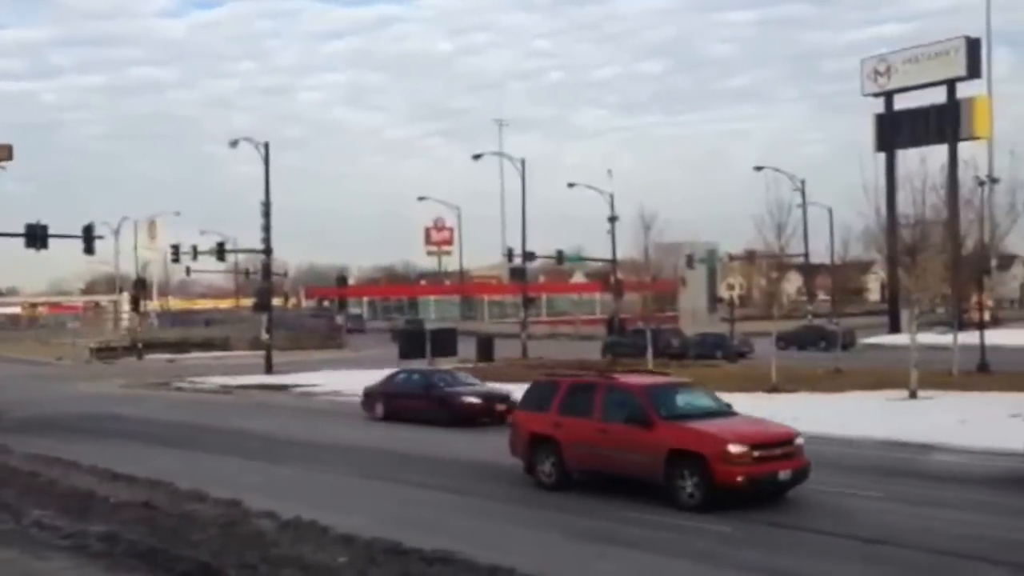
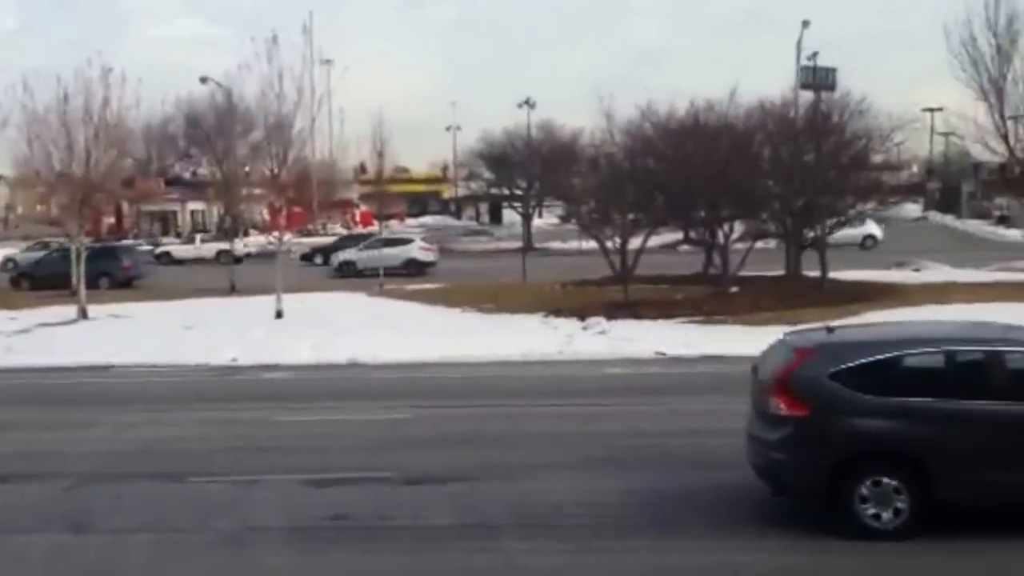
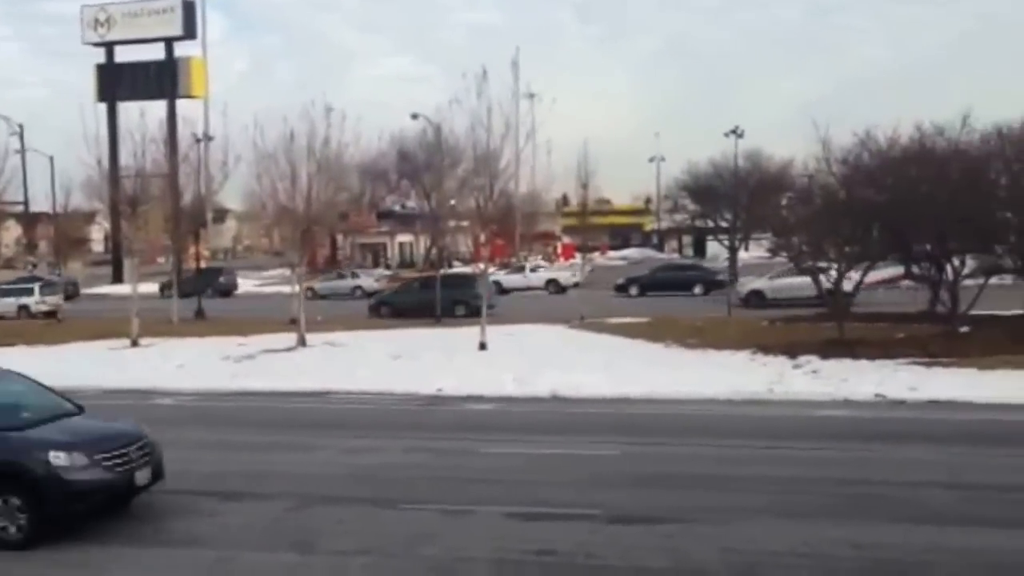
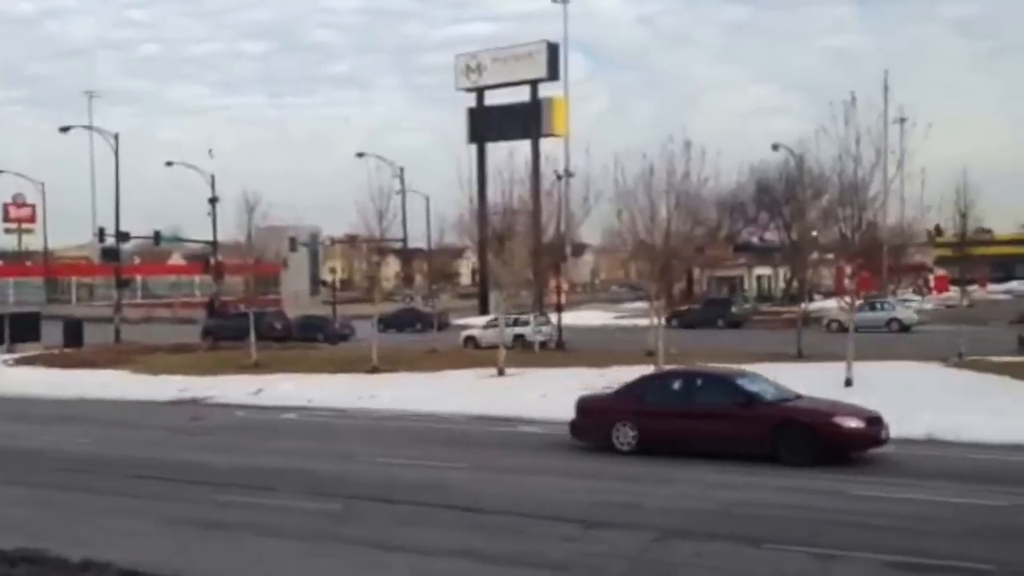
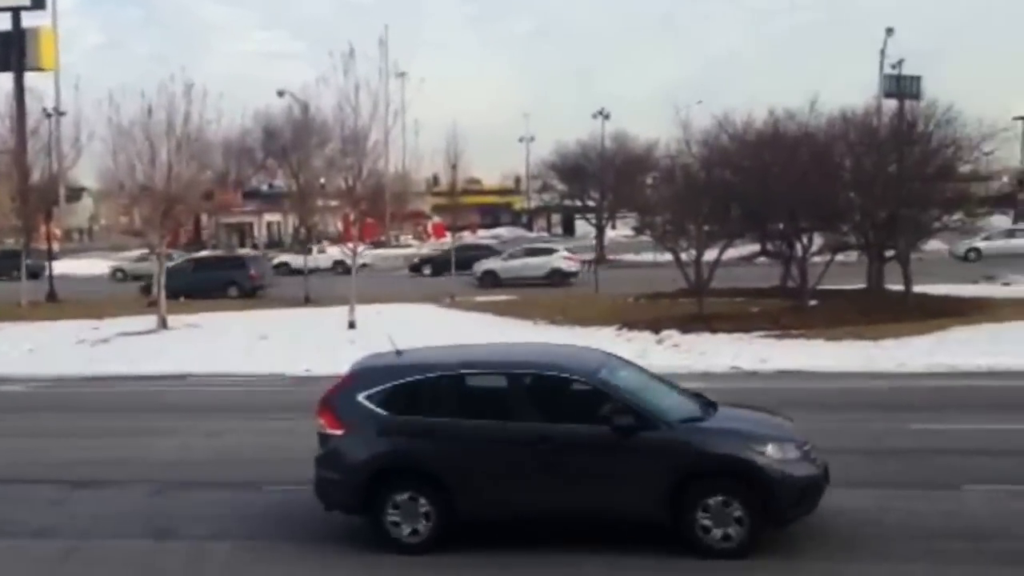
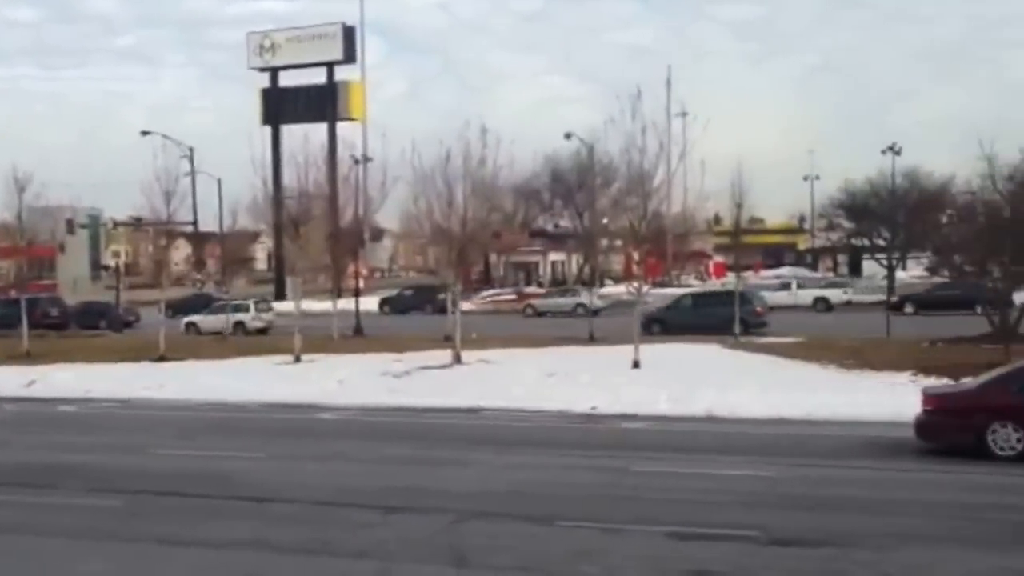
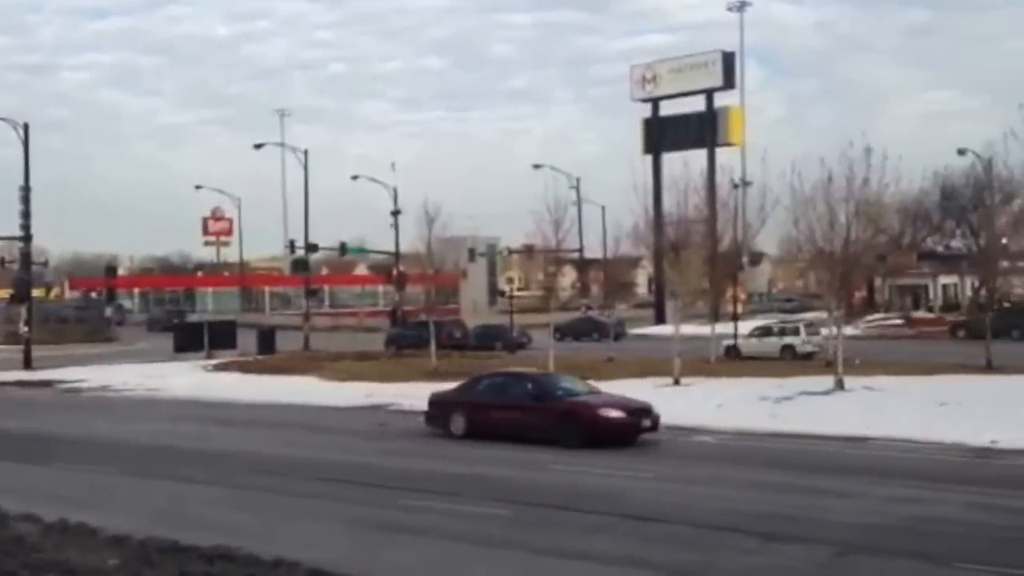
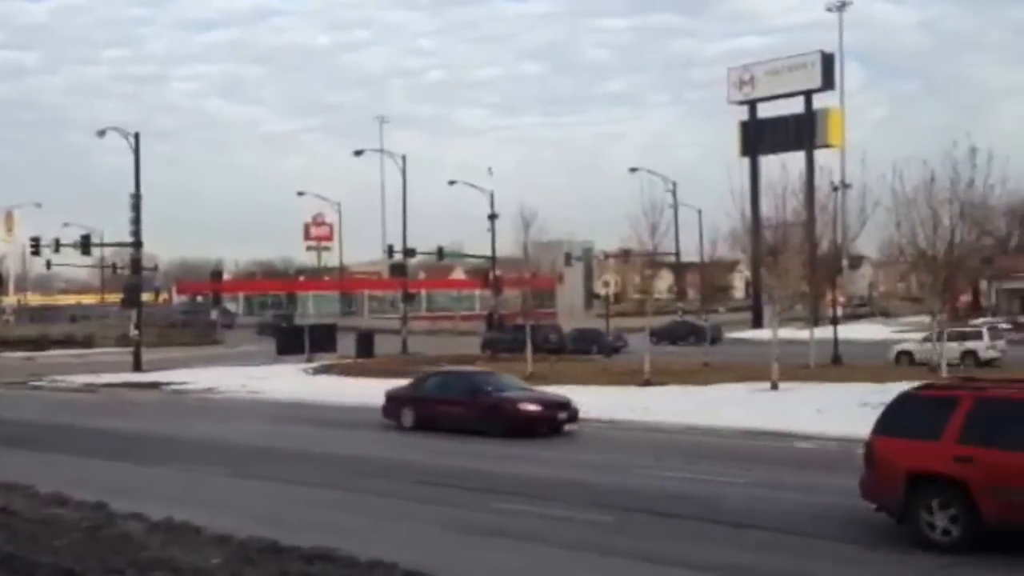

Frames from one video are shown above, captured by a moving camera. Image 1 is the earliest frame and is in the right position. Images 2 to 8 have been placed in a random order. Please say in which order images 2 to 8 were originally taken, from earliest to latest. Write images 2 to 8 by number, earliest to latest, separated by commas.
8, 7, 4, 6, 3, 5, 2
